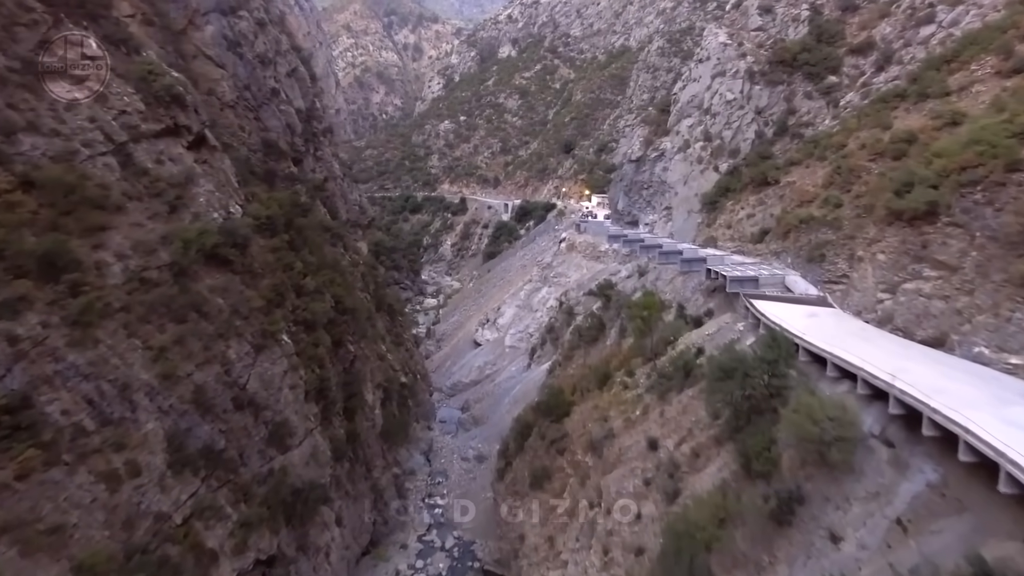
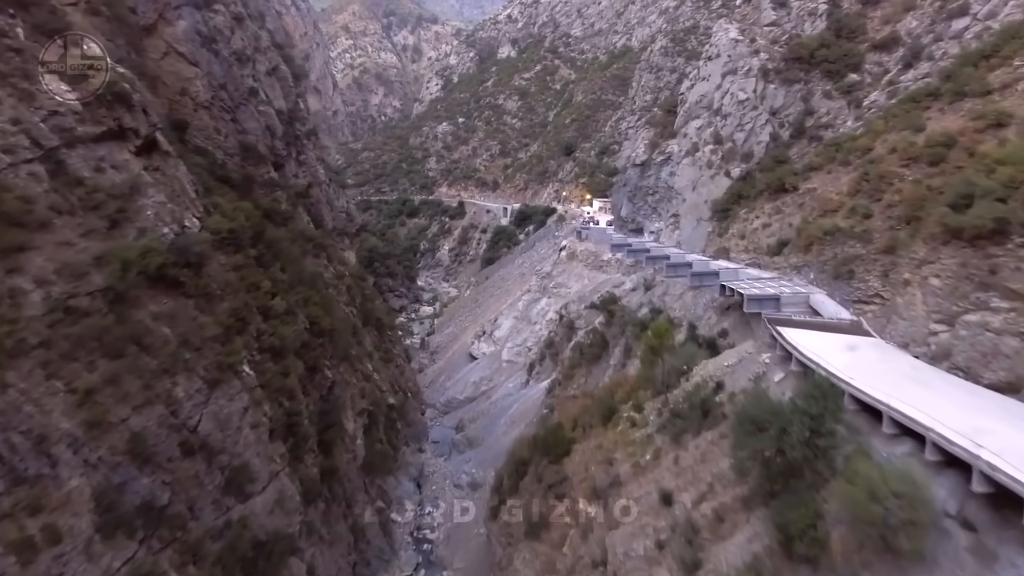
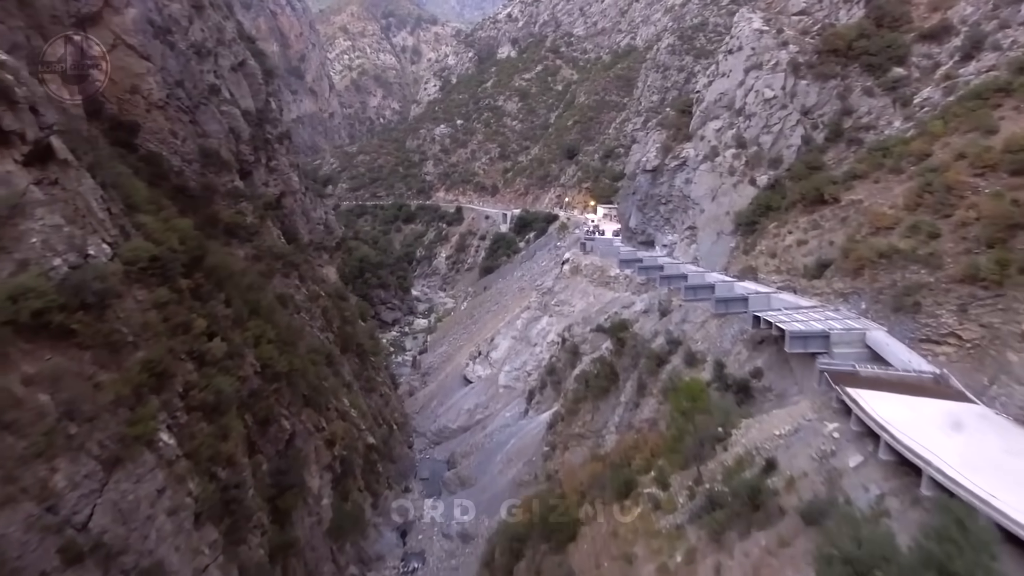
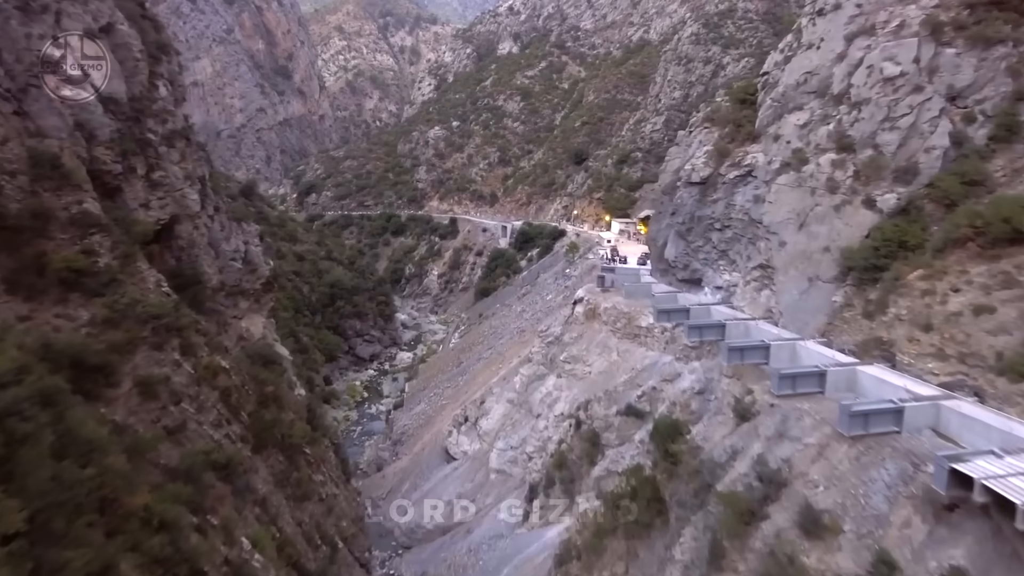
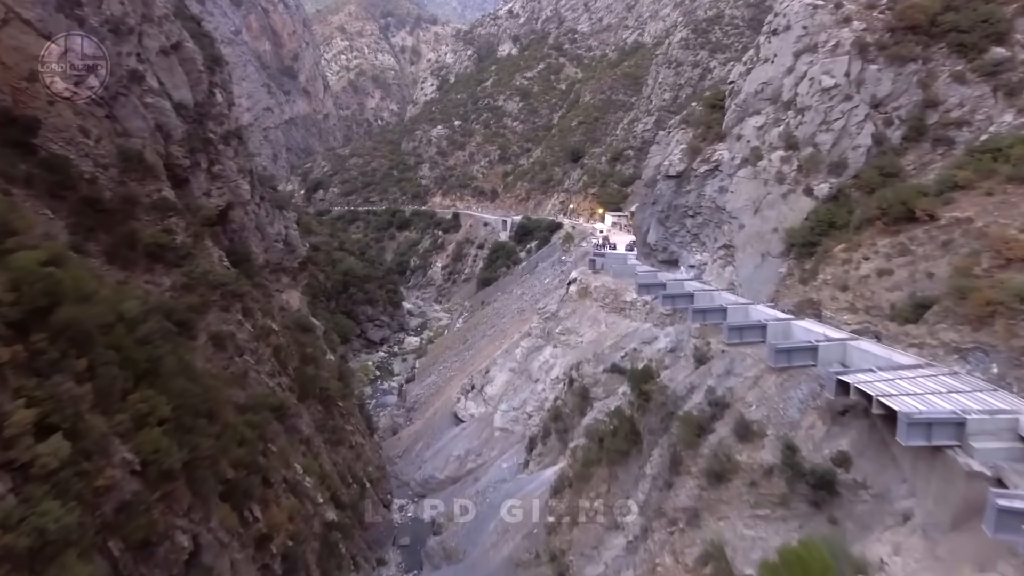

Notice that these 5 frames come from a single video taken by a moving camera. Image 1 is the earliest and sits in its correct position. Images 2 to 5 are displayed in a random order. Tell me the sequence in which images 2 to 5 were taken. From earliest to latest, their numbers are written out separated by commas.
2, 3, 5, 4
